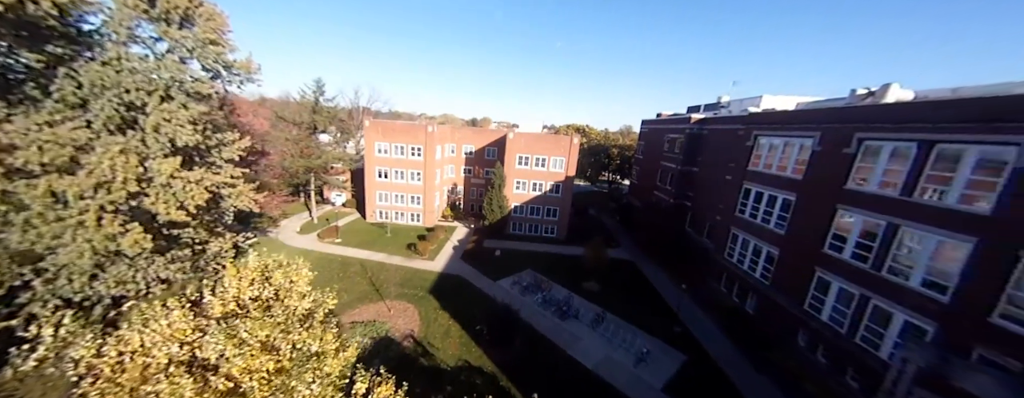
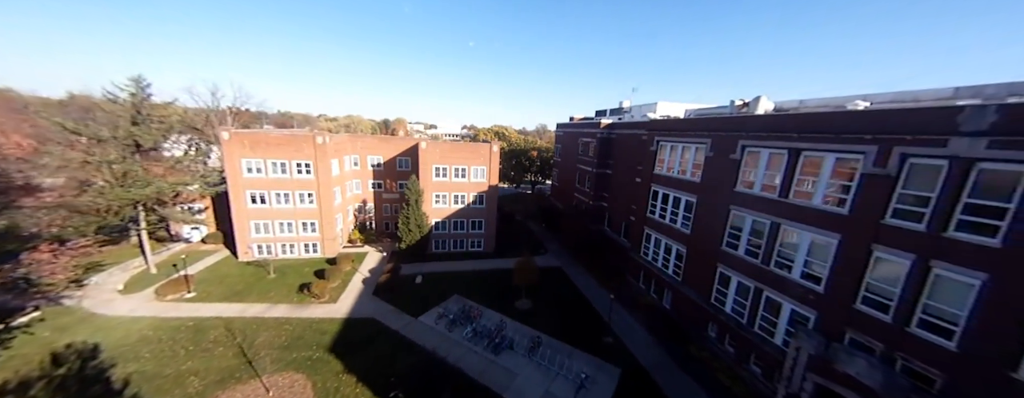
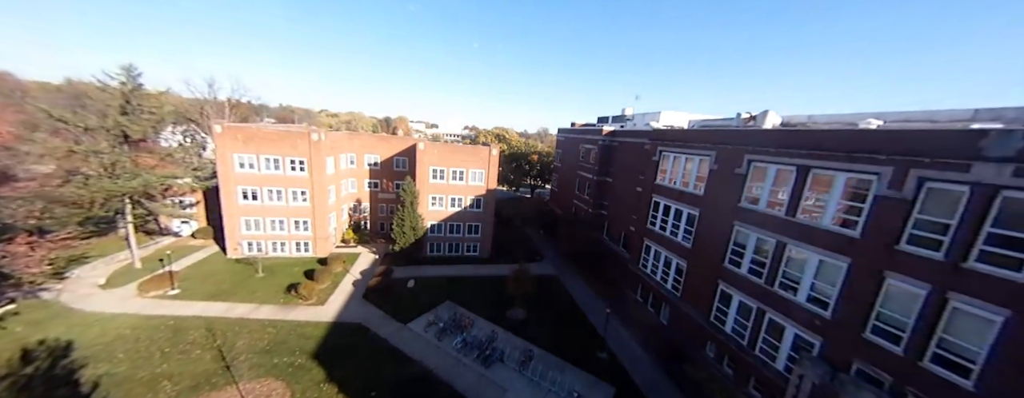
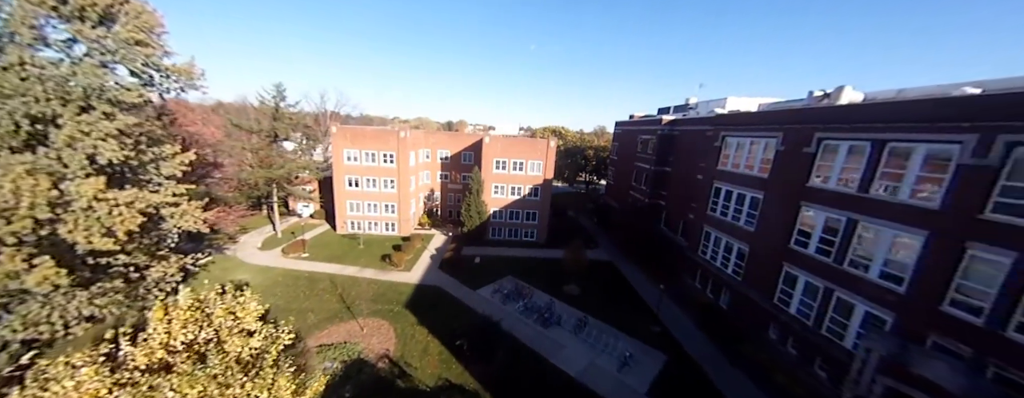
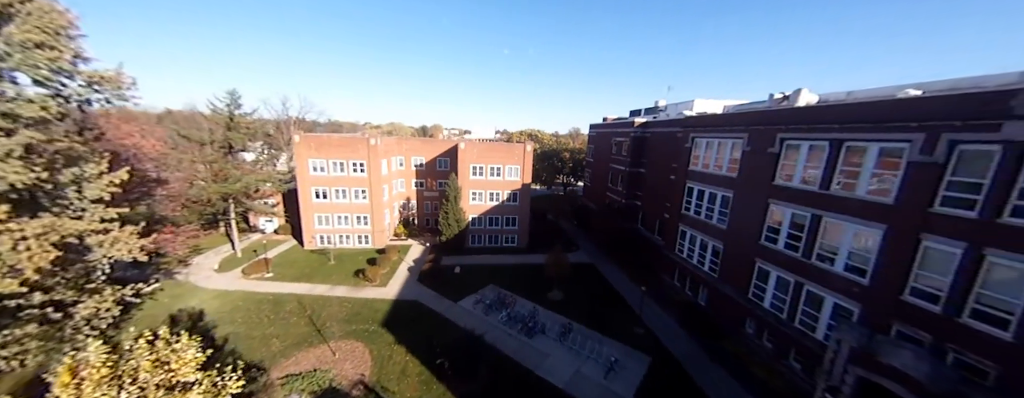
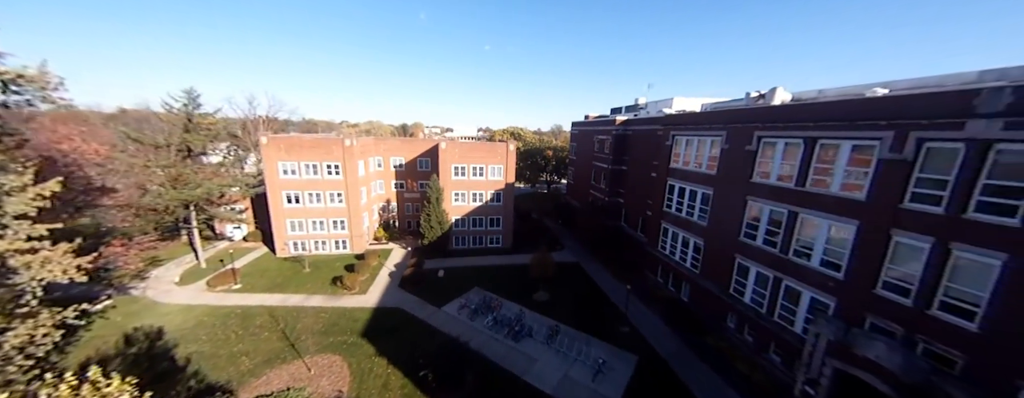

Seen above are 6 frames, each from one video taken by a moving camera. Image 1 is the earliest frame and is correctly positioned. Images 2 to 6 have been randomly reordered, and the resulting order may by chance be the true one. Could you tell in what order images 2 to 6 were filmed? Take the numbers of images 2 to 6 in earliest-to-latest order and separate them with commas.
4, 5, 6, 2, 3
